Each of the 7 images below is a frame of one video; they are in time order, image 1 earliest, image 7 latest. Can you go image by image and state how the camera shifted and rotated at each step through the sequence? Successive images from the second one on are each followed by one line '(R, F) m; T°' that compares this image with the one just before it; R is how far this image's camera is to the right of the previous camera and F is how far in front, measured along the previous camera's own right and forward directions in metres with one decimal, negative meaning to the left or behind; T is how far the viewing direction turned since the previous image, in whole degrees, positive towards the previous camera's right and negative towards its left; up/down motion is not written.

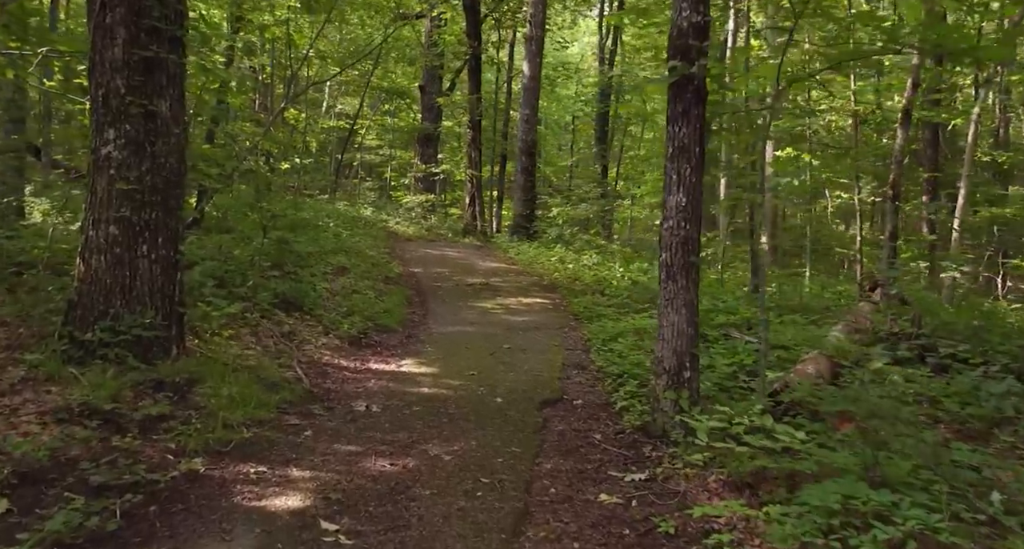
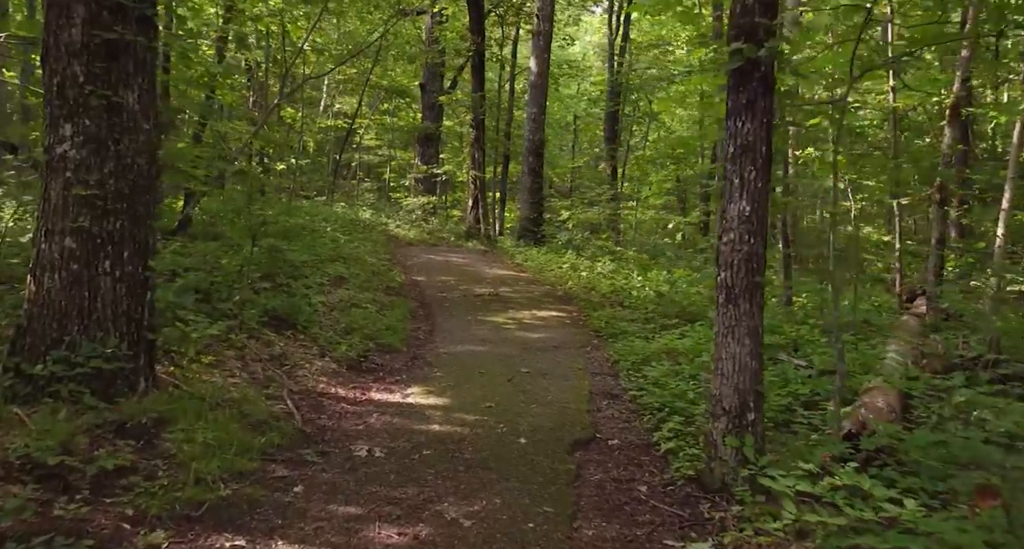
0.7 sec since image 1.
(-0.2, +1.1) m; 0°
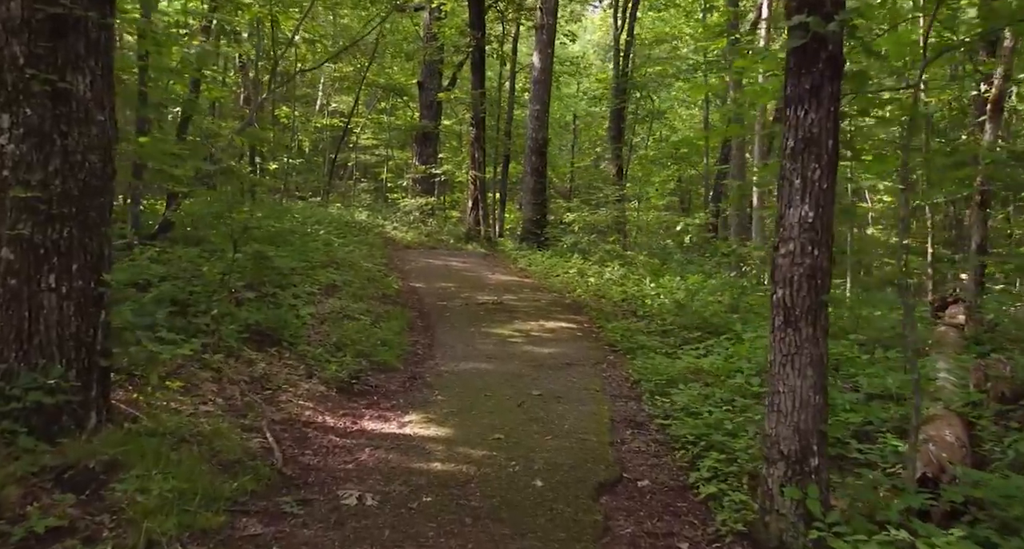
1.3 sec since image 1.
(-0.1, +1.0) m; 0°
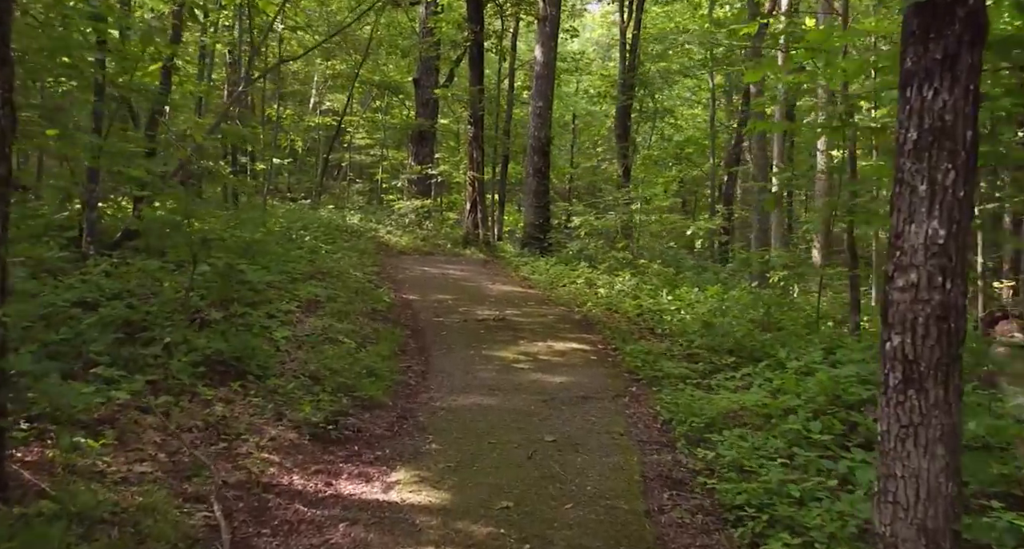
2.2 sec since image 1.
(-0.1, +1.3) m; 0°
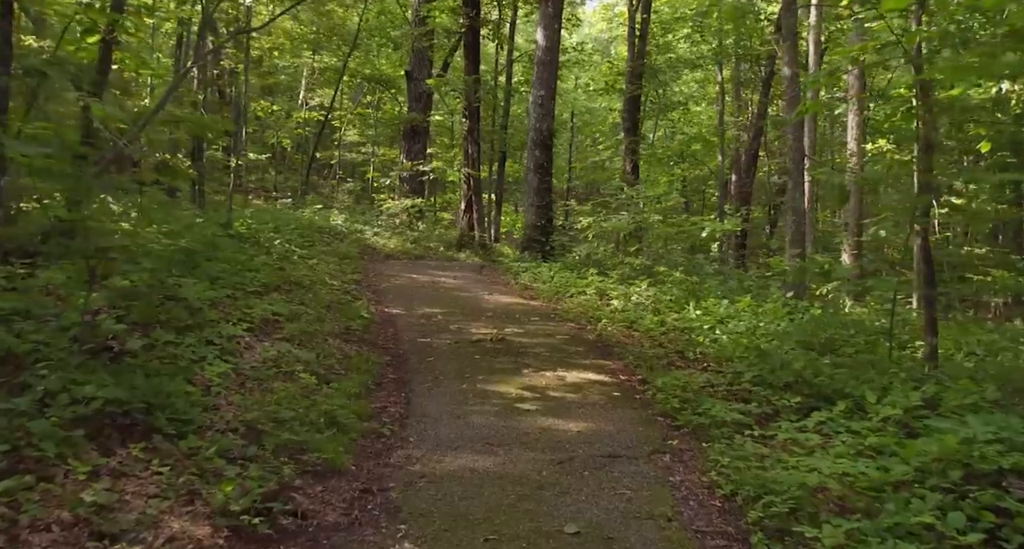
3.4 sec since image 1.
(-0.1, +2.0) m; 0°
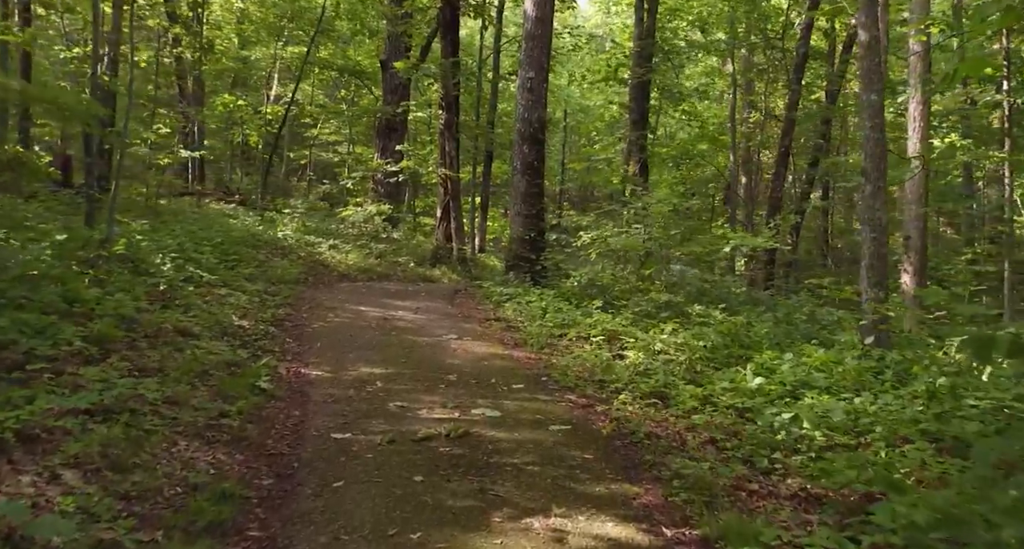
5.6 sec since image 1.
(+0.2, +3.7) m; 0°
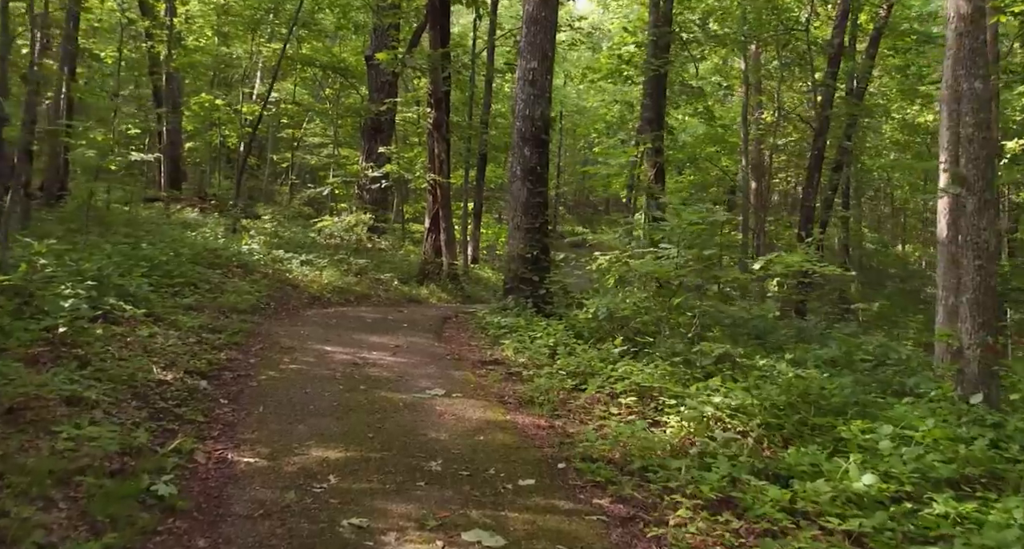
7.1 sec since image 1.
(-0.1, +2.3) m; 0°
